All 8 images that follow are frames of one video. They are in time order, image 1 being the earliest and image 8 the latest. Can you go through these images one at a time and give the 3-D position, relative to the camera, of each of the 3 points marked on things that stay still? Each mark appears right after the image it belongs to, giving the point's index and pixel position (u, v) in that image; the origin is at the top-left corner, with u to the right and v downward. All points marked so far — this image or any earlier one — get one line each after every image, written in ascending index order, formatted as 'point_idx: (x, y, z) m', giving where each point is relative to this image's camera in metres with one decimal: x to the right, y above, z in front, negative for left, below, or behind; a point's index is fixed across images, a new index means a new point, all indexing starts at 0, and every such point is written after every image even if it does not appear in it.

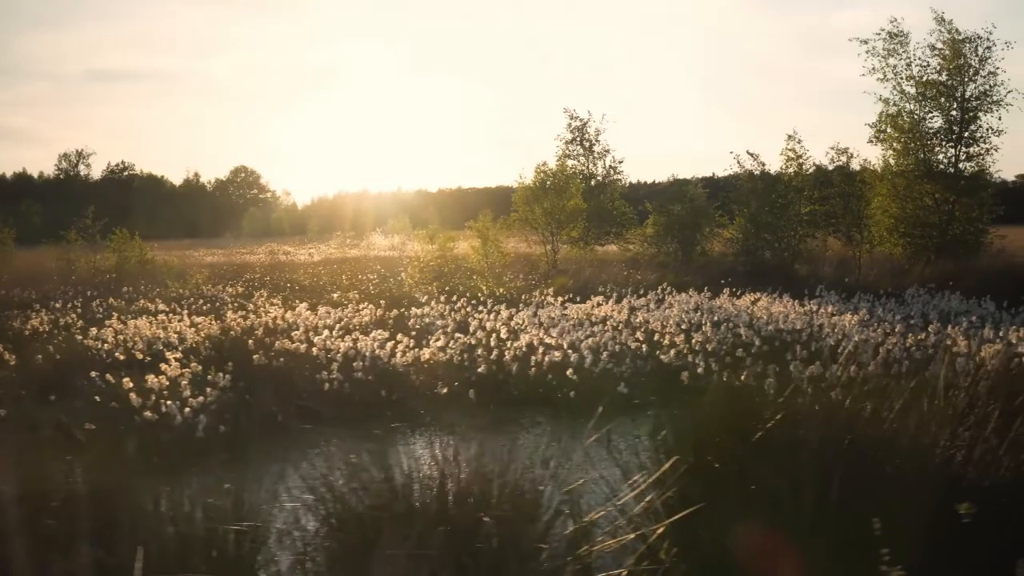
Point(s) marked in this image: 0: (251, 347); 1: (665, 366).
0: (-3.8, -0.8, +13.1) m
1: (+1.9, -1.0, +12.3) m
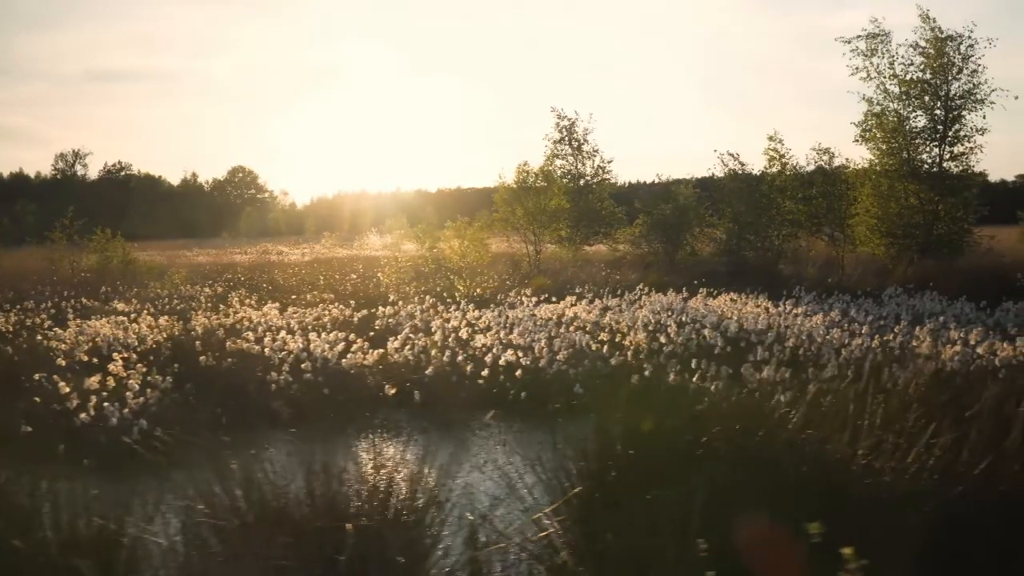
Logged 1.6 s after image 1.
0: (-4.4, -0.8, +12.9) m
1: (+1.3, -1.0, +12.0) m
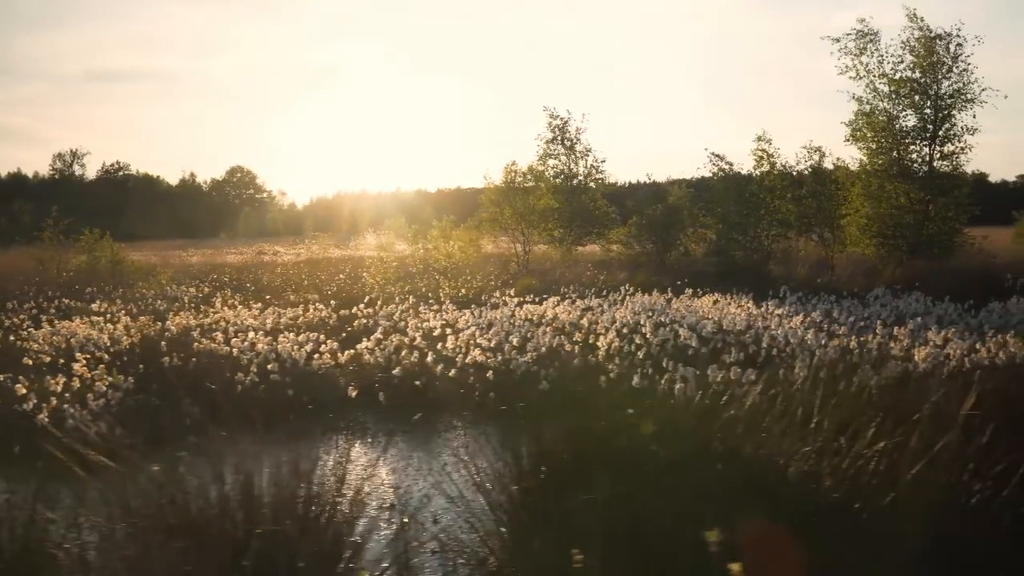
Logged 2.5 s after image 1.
0: (-4.7, -0.8, +12.8) m
1: (+1.0, -1.0, +11.9) m
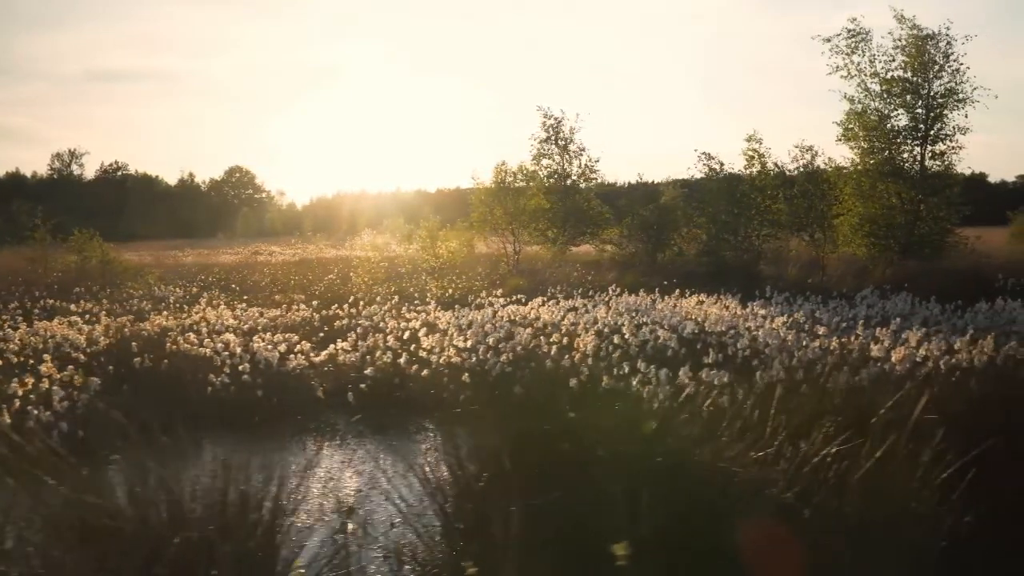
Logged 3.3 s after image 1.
0: (-5.1, -0.8, +12.6) m
1: (+0.6, -1.0, +11.8) m
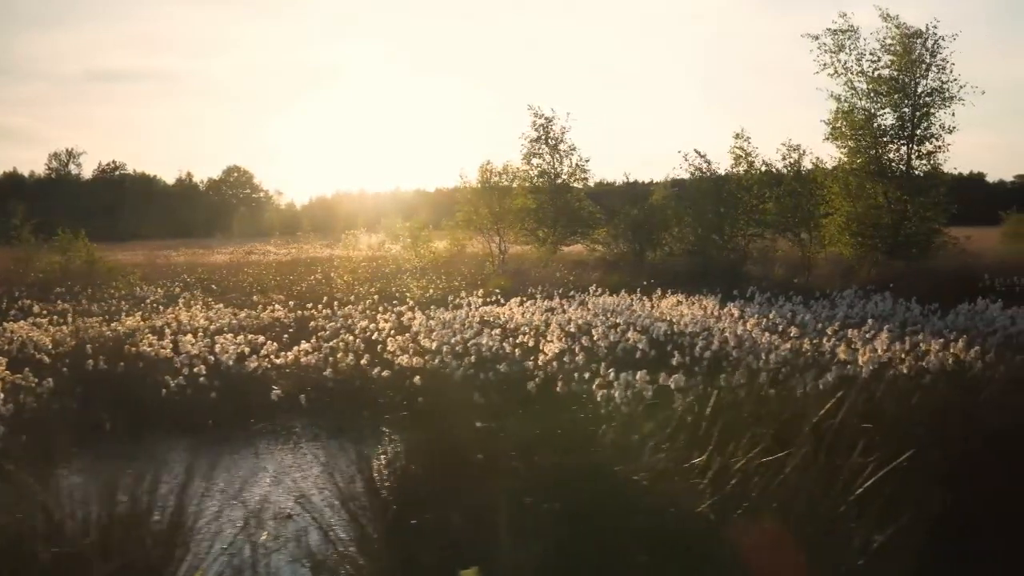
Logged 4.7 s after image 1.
0: (-5.5, -0.8, +12.5) m
1: (+0.2, -1.0, +11.6) m
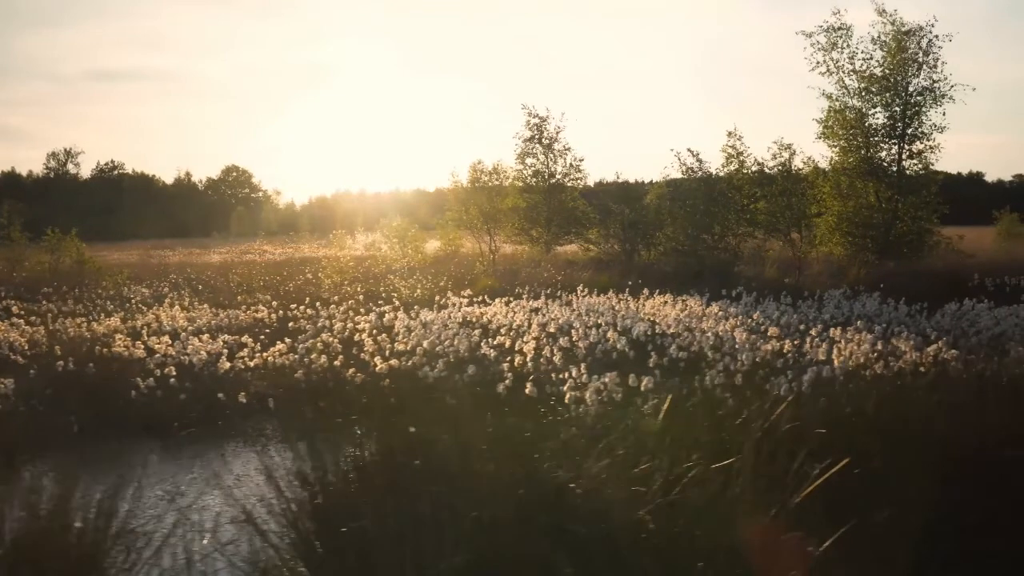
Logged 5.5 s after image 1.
0: (-5.9, -0.8, +12.4) m
1: (-0.1, -1.0, +11.5) m
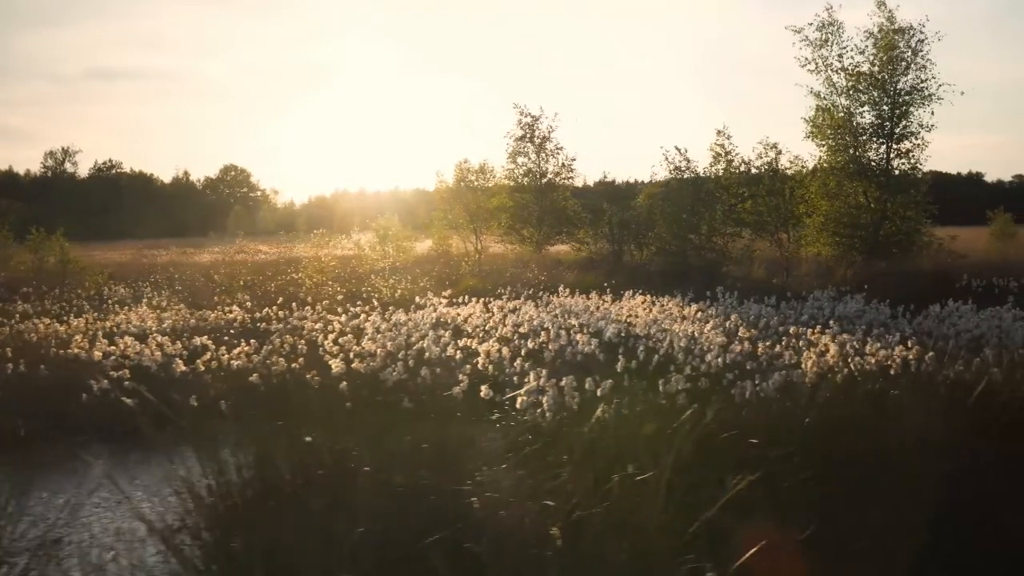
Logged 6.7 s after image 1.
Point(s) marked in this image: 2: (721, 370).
0: (-6.3, -0.8, +12.1) m
1: (-0.6, -1.0, +11.2) m
2: (+2.5, -0.9, +11.2) m
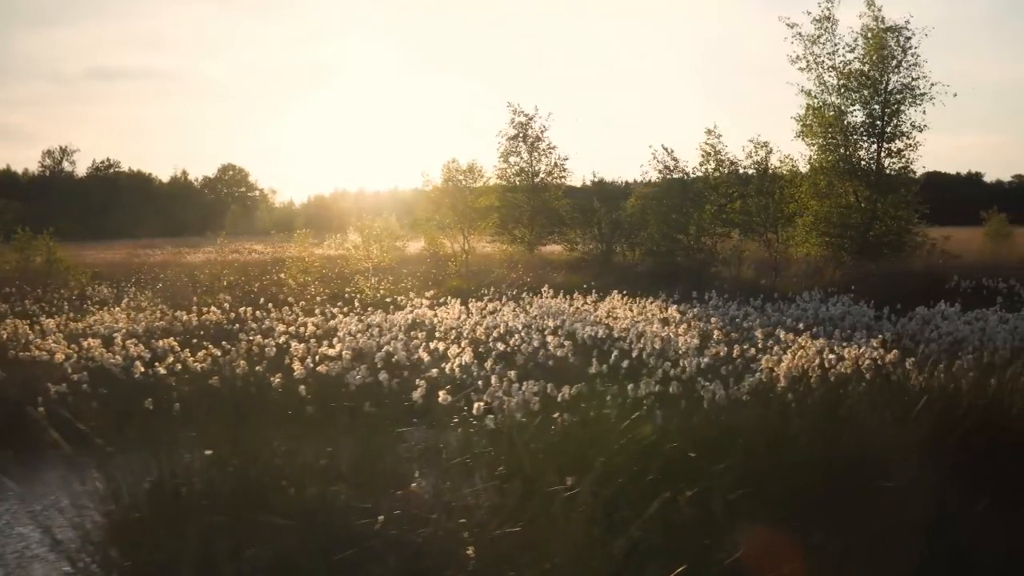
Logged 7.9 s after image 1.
0: (-6.7, -0.8, +11.9) m
1: (-1.0, -1.0, +11.0) m
2: (+2.1, -1.0, +10.9) m
